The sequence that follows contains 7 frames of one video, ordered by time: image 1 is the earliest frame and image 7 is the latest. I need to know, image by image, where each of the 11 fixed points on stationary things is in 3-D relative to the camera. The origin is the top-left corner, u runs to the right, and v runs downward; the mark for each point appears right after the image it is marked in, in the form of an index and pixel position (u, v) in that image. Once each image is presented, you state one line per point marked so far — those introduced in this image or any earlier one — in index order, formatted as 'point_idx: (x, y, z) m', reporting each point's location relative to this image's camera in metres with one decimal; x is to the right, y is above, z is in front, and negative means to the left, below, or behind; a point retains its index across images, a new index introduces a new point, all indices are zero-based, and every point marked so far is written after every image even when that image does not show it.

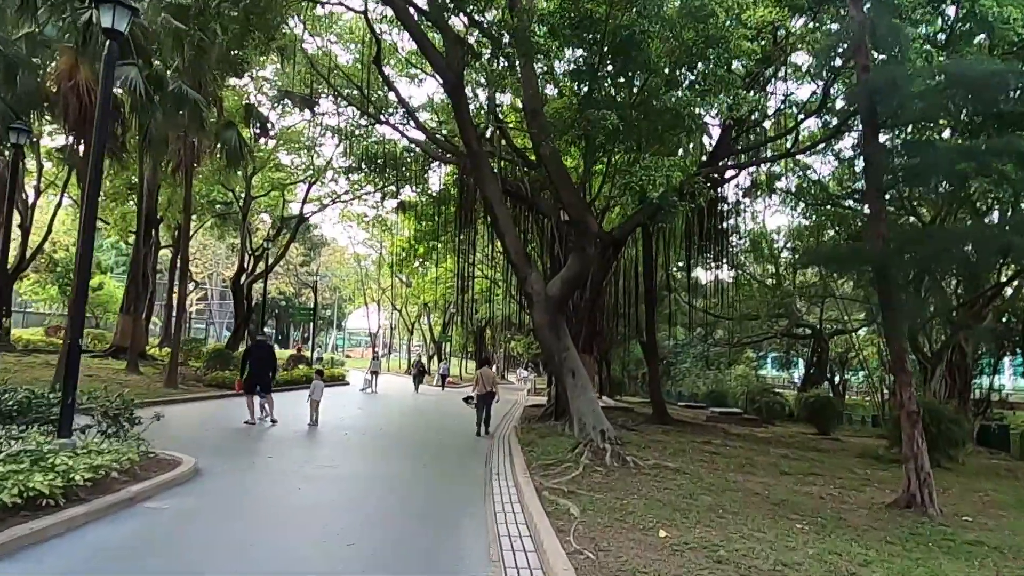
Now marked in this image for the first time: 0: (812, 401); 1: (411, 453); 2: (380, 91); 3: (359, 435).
0: (+7.6, -2.9, +19.8) m
1: (-1.3, -2.2, +10.3) m
2: (-3.0, +4.4, +17.7) m
3: (-2.3, -2.3, +11.7) m
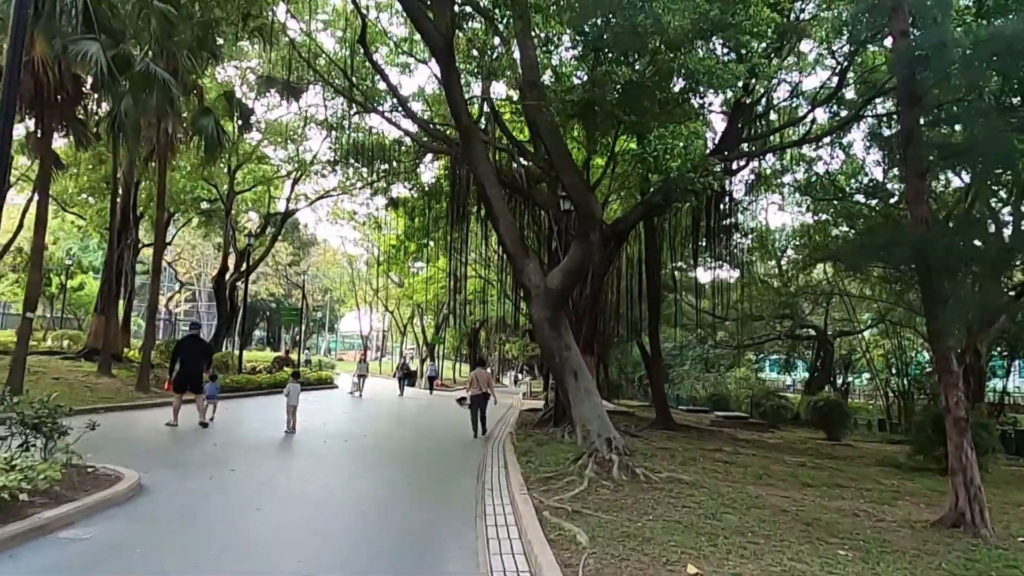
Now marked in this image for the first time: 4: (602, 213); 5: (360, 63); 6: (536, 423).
0: (+7.5, -2.8, +19.0) m
1: (-1.4, -2.2, +9.4) m
2: (-3.1, +4.5, +16.9) m
3: (-2.4, -2.2, +10.9) m
4: (+1.0, +0.8, +8.3) m
5: (-3.2, +4.8, +16.8) m
6: (+0.5, -2.3, +13.2) m
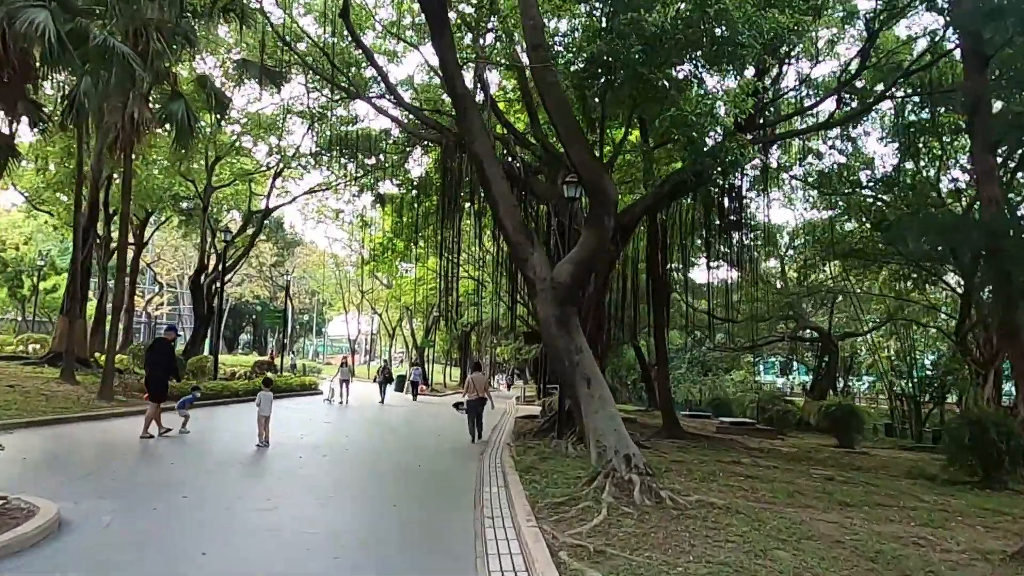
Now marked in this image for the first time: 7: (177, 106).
0: (+7.3, -2.8, +18.0) m
1: (-1.4, -2.1, +8.4) m
2: (-3.2, +4.5, +15.8) m
3: (-2.4, -2.2, +9.8) m
4: (+1.0, +0.9, +7.3) m
5: (-3.4, +4.8, +15.8) m
6: (+0.4, -2.2, +12.2) m
7: (-5.5, +3.0, +12.8) m
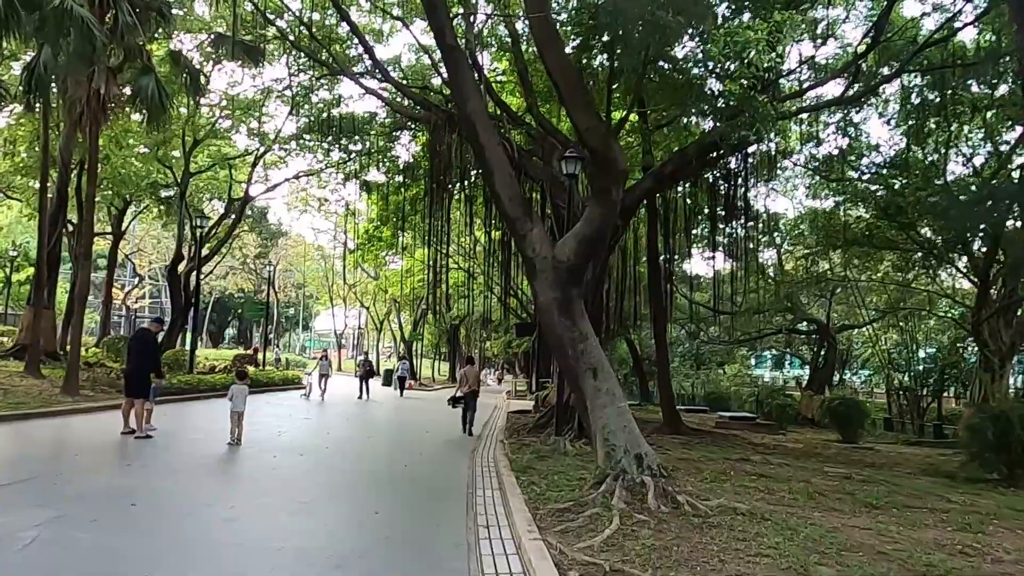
0: (+7.2, -2.6, +17.4) m
1: (-1.4, -2.0, +7.7) m
2: (-3.3, +4.7, +15.1) m
3: (-2.4, -2.0, +9.1) m
4: (+0.9, +1.0, +6.6) m
5: (-3.5, +5.0, +15.0) m
6: (+0.3, -2.1, +11.5) m
7: (-5.6, +3.2, +12.0) m
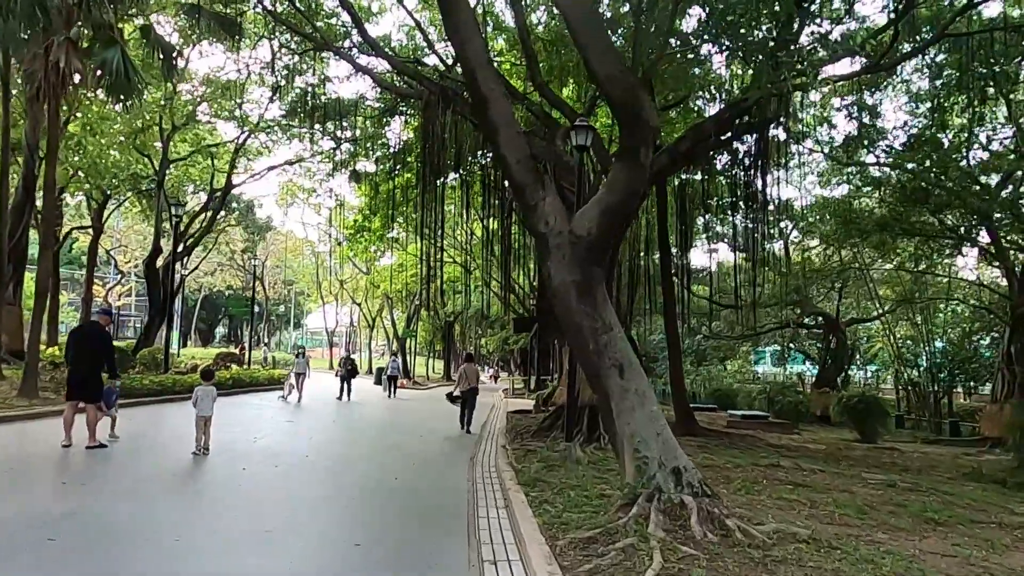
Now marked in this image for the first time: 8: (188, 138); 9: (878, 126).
0: (+7.1, -2.4, +16.5) m
1: (-1.4, -1.8, +6.7) m
2: (-3.4, +4.8, +14.1) m
3: (-2.4, -1.9, +8.1) m
4: (+1.0, +1.2, +5.7) m
5: (-3.6, +5.1, +14.0) m
6: (+0.3, -1.9, +10.5) m
7: (-5.6, +3.3, +11.0) m
8: (-8.1, +3.7, +19.6) m
9: (+7.4, +3.3, +15.8) m
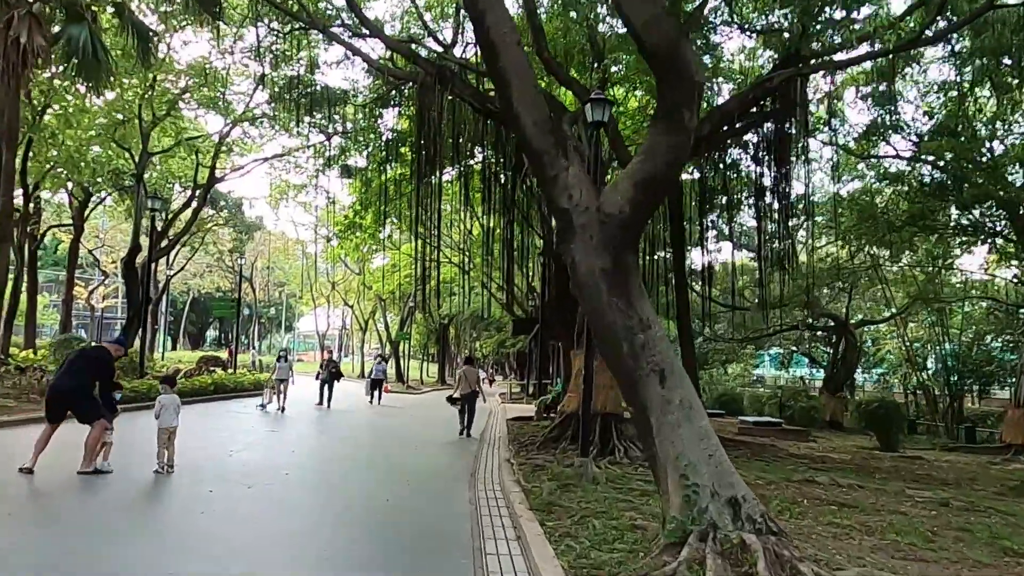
0: (+7.1, -2.4, +15.7) m
1: (-1.3, -1.8, +5.8) m
2: (-3.4, +4.8, +13.2) m
3: (-2.4, -1.8, +7.2) m
4: (+1.1, +1.2, +4.8) m
5: (-3.6, +5.2, +13.1) m
6: (+0.4, -1.9, +9.7) m
7: (-5.6, +3.3, +10.1) m
8: (-8.1, +3.7, +18.7) m
9: (+7.4, +3.3, +15.0) m
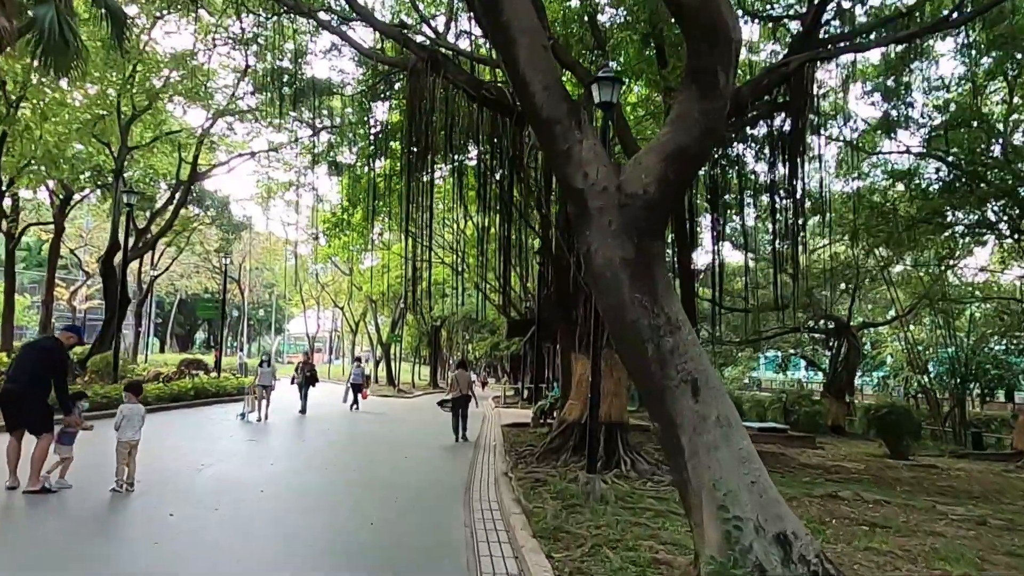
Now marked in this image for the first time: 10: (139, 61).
0: (+7.0, -2.4, +15.2) m
1: (-1.3, -1.8, +5.2) m
2: (-3.4, +4.8, +12.6) m
3: (-2.4, -1.8, +6.6) m
4: (+1.1, +1.2, +4.2) m
5: (-3.6, +5.2, +12.5) m
6: (+0.3, -1.9, +9.1) m
7: (-5.6, +3.3, +9.4) m
8: (-8.3, +3.7, +18.0) m
9: (+7.3, +3.3, +14.5) m
10: (-7.3, +4.3, +15.4) m
